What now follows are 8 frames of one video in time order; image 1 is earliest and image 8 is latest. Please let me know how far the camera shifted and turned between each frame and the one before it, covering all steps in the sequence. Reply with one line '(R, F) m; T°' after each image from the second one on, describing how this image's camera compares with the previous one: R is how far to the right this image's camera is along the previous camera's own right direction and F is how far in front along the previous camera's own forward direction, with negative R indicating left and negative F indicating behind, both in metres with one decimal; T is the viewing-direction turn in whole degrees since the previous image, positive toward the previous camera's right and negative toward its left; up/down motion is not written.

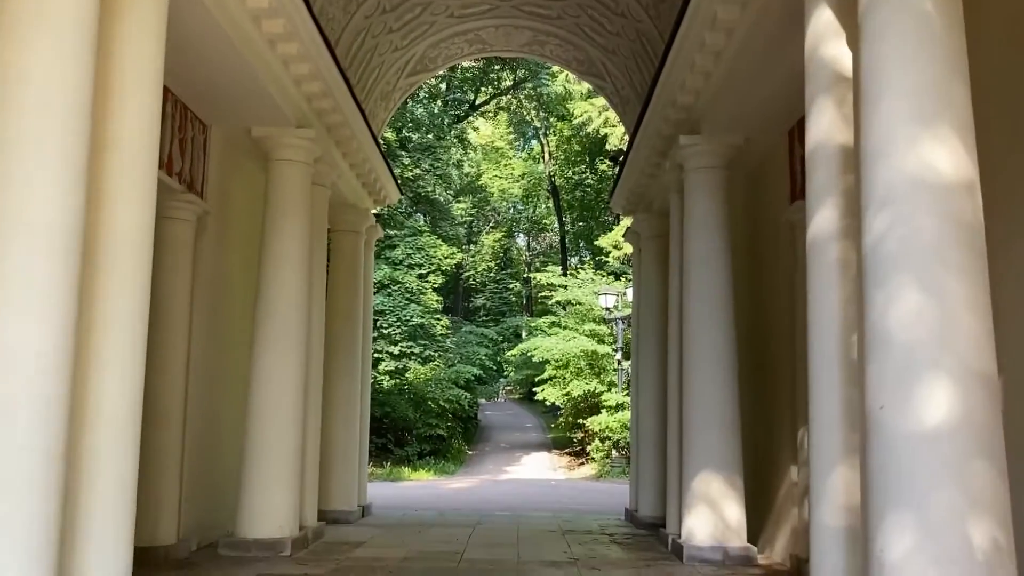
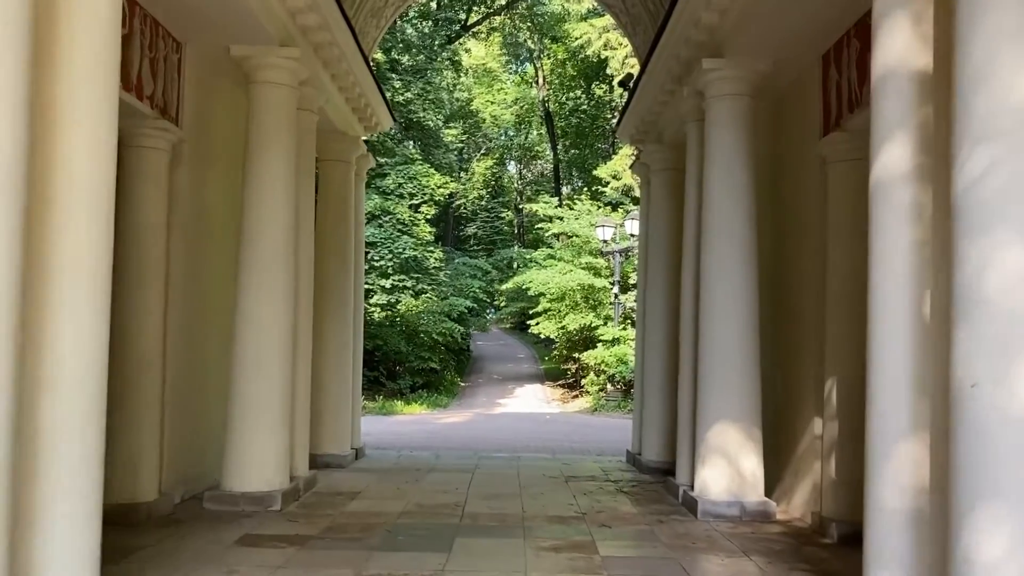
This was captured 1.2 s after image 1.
(-0.2, +0.7) m; +1°
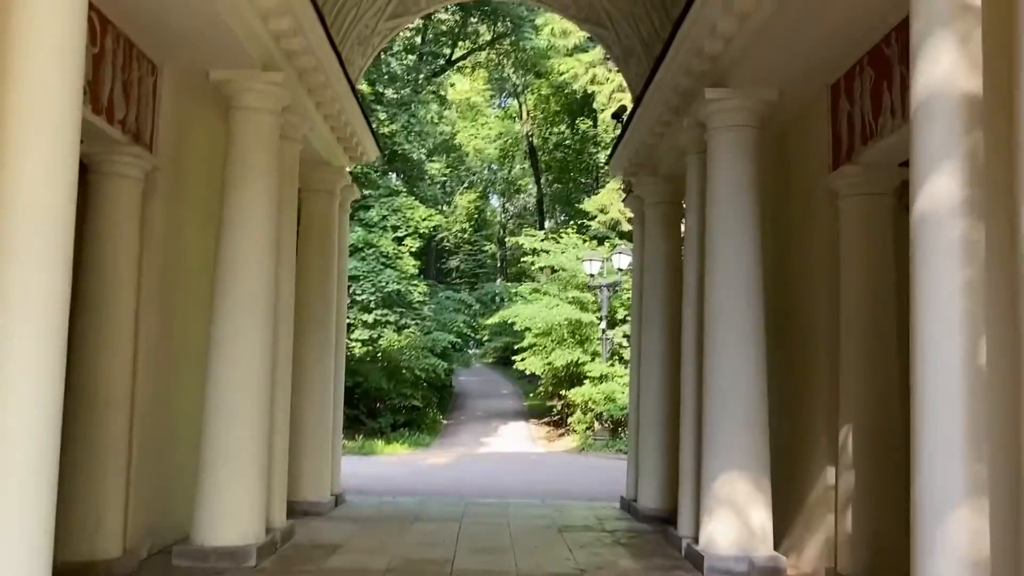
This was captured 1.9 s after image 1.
(-0.1, +0.5) m; +1°
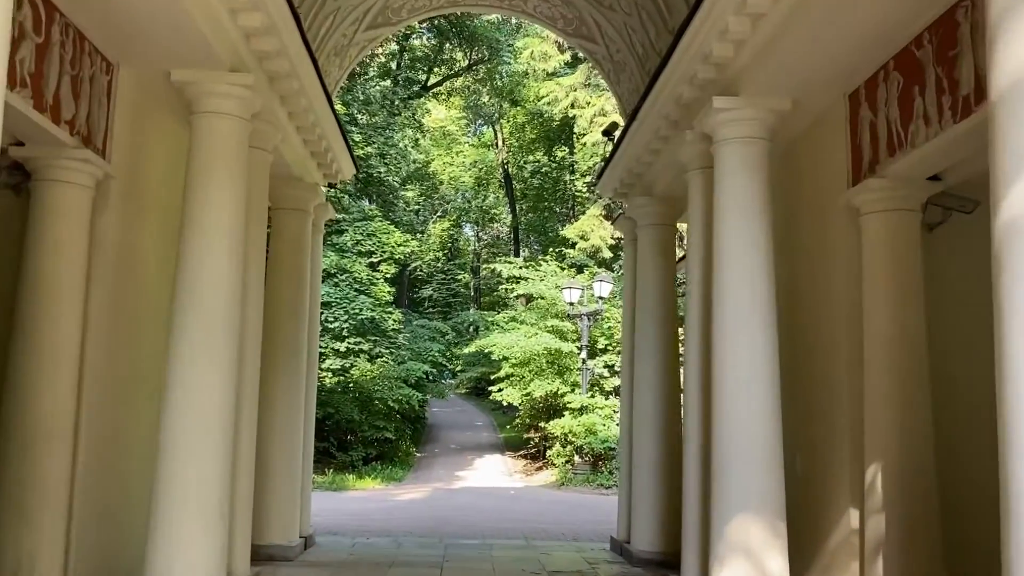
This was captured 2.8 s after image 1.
(-0.2, +0.7) m; +2°
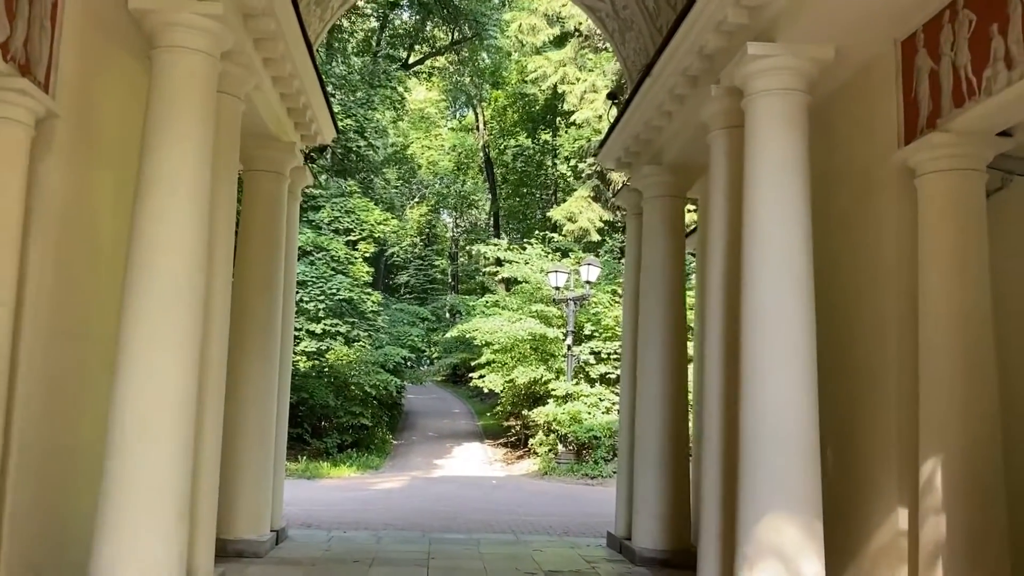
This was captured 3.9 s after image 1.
(-0.2, +0.9) m; +2°
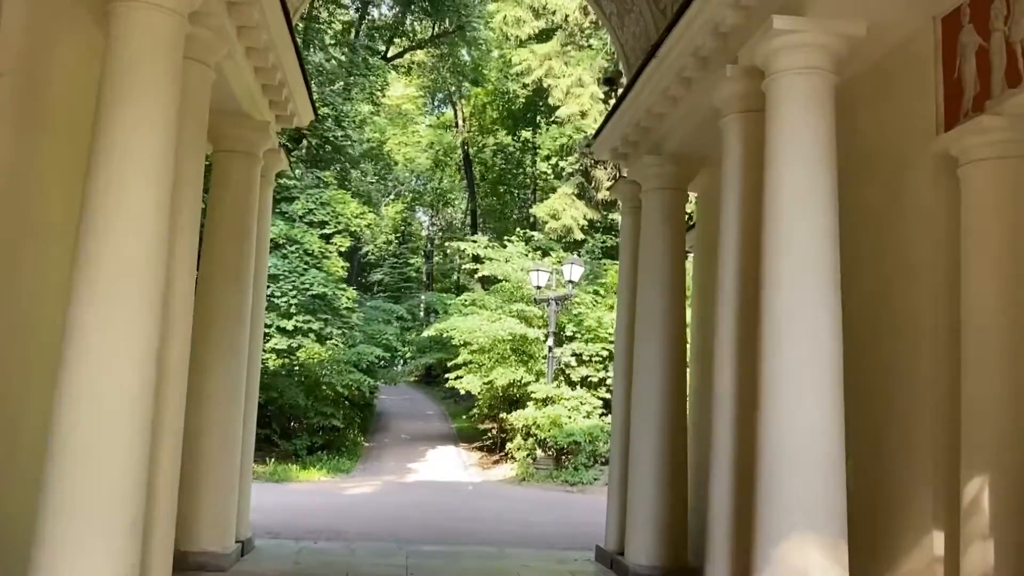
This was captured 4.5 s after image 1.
(-0.2, +0.7) m; +2°
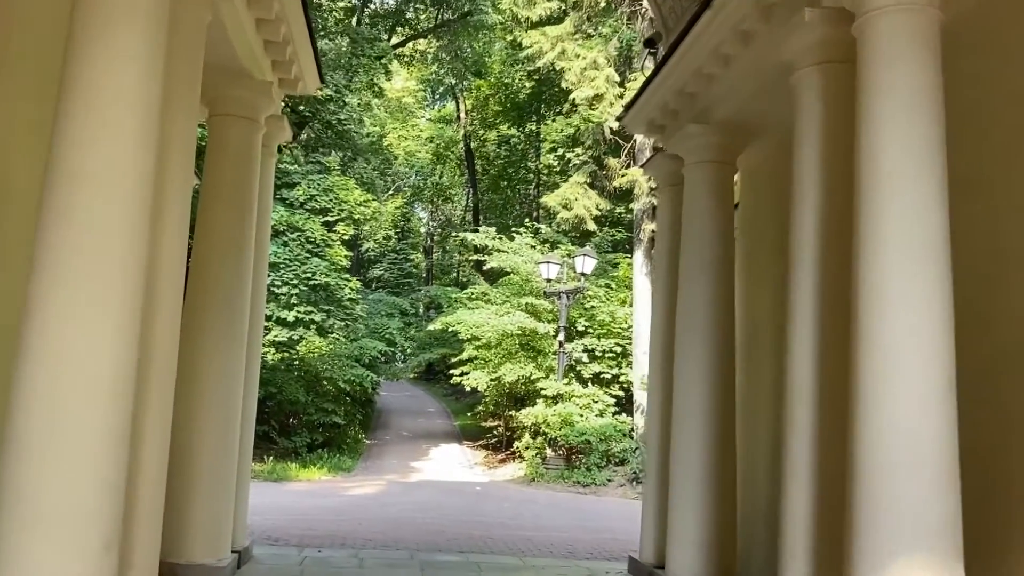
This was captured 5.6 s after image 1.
(-0.3, +1.0) m; 0°
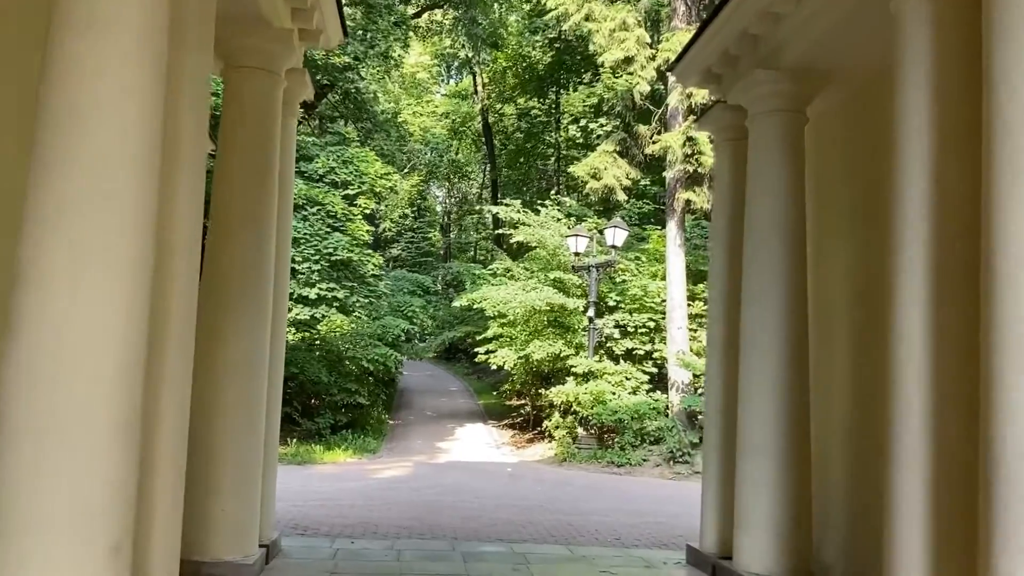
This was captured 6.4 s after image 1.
(-0.3, +0.8) m; -1°
